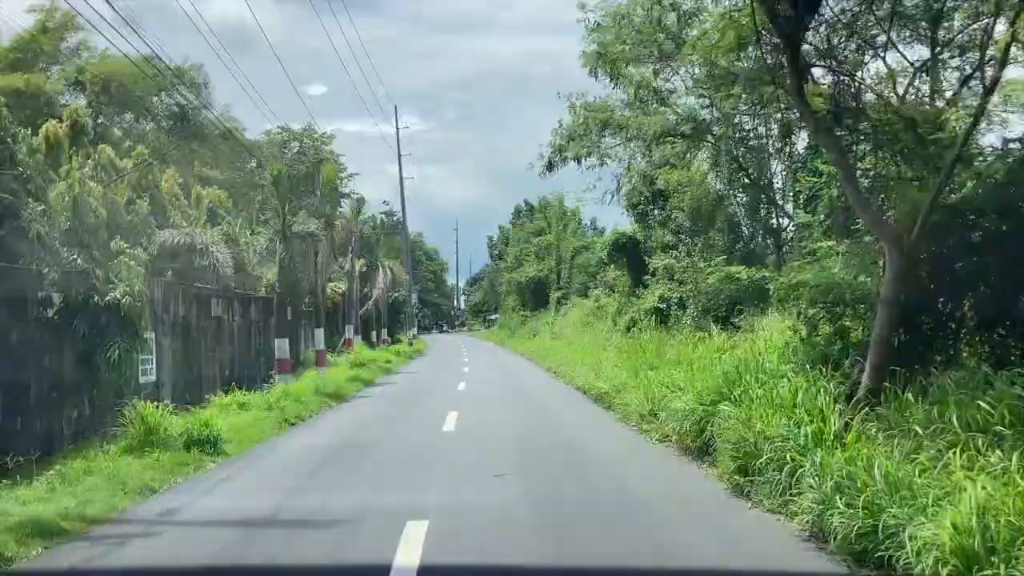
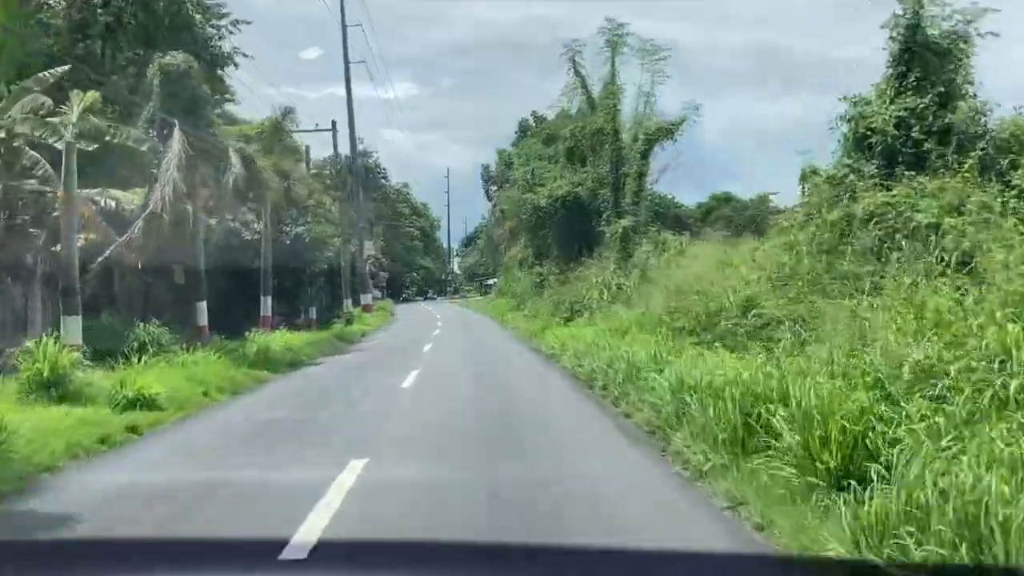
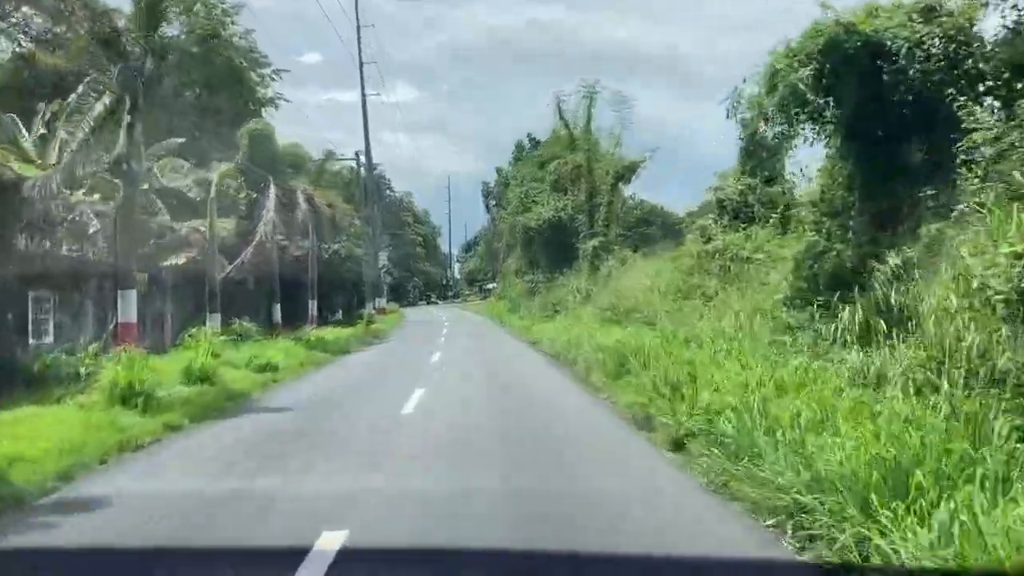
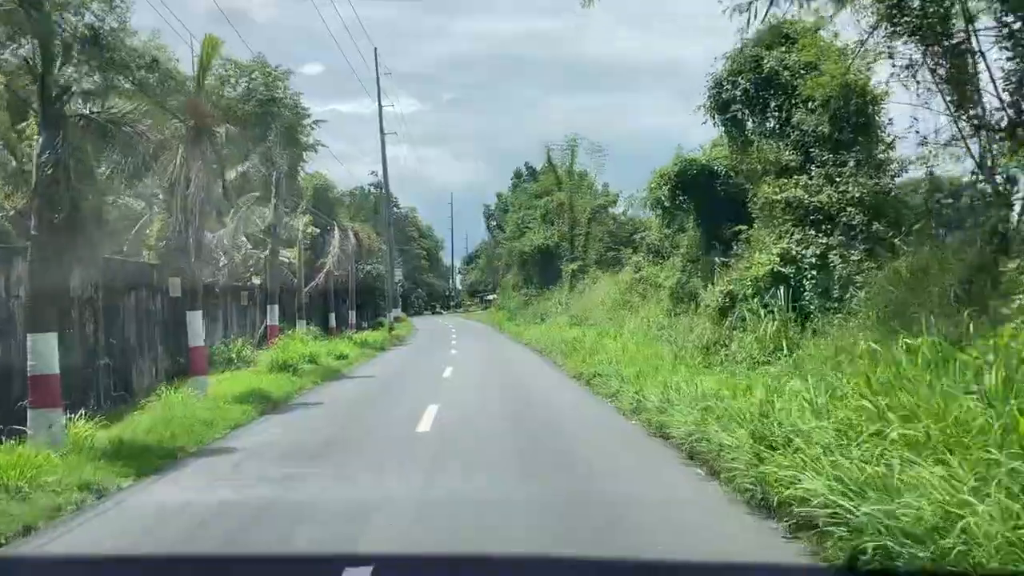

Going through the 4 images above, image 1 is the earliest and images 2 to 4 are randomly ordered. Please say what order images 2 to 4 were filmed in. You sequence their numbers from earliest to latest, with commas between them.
4, 3, 2
